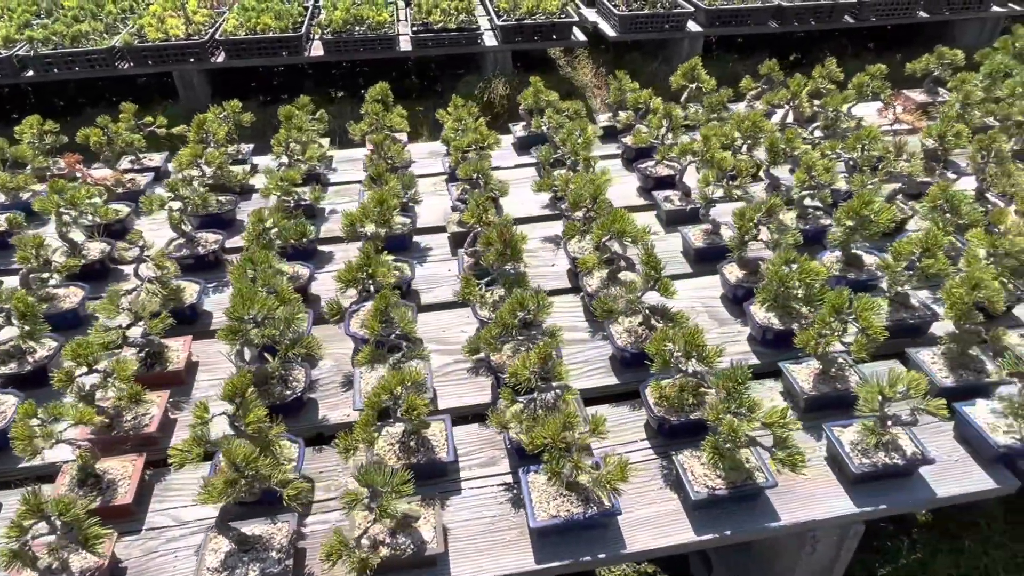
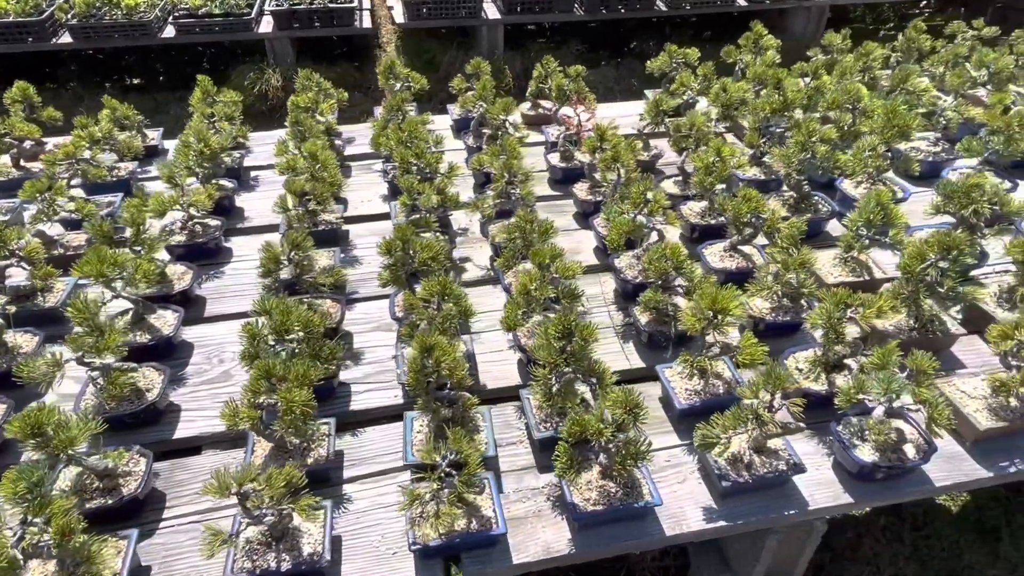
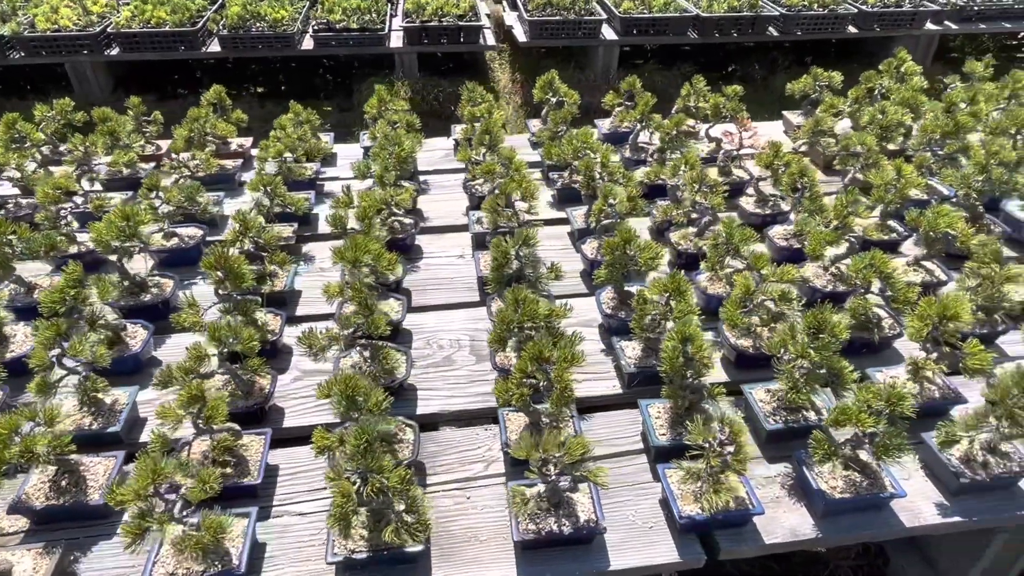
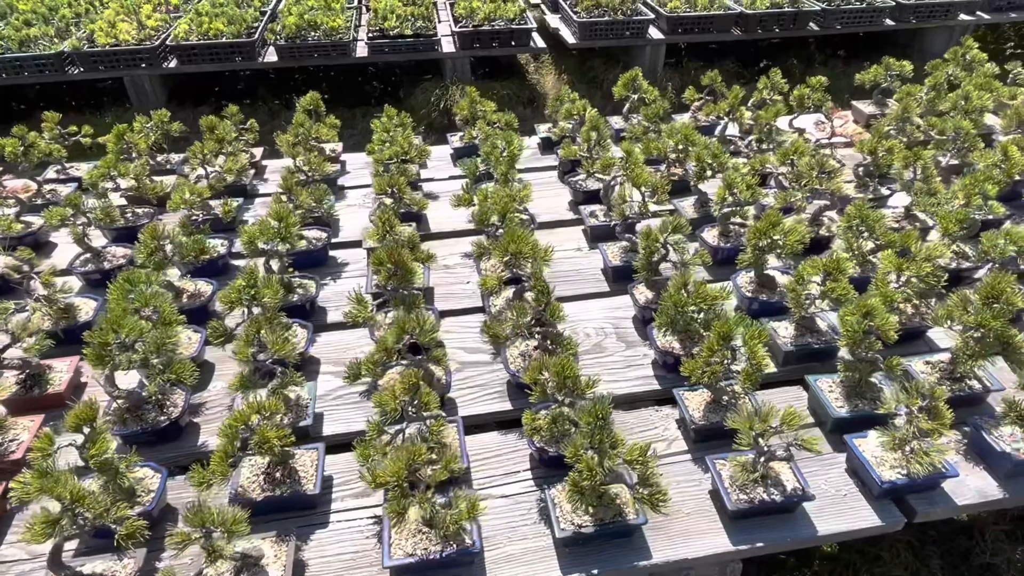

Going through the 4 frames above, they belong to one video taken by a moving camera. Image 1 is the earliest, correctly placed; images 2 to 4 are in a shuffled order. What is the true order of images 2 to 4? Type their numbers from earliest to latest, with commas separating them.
4, 3, 2
